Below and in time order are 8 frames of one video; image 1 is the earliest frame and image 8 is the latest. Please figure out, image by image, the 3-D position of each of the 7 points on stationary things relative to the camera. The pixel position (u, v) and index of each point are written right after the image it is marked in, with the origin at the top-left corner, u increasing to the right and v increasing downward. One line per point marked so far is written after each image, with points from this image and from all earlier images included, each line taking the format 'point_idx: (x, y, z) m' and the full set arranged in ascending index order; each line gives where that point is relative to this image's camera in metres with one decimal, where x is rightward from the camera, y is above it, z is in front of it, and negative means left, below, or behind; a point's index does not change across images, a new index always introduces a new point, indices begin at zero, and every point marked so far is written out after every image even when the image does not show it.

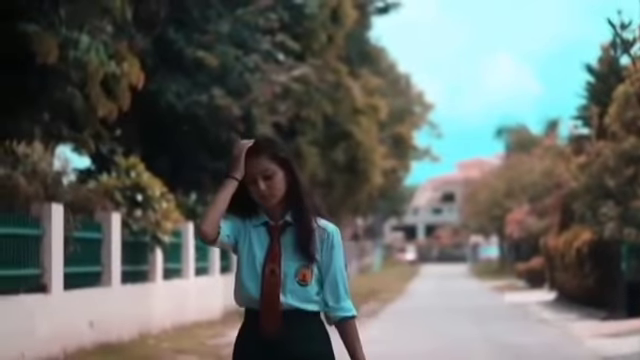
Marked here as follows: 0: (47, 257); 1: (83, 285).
0: (-3.0, -0.8, +15.1) m
1: (-2.9, -1.3, +17.0) m
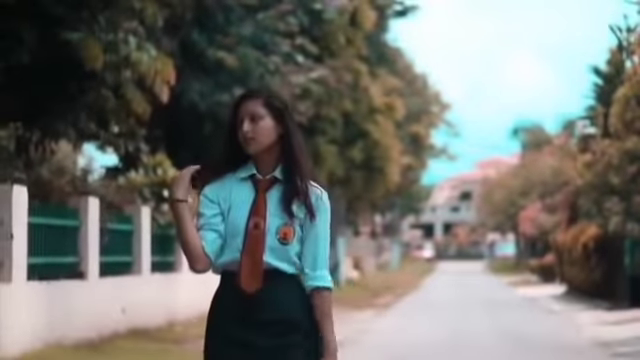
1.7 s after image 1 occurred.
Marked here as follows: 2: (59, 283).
0: (-2.8, -0.8, +16.4) m
1: (-2.7, -1.2, +18.3) m
2: (-2.8, -1.1, +15.2) m
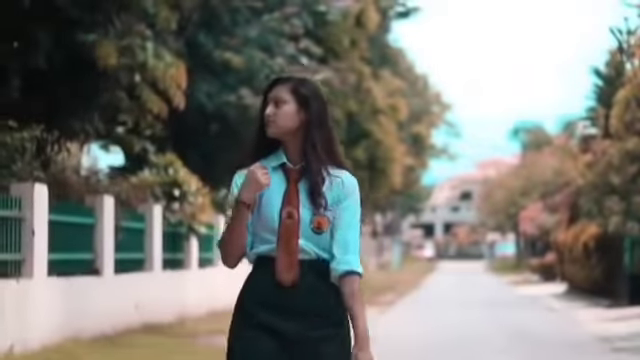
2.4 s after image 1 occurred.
0: (-2.7, -0.8, +16.9) m
1: (-2.6, -1.2, +18.8) m
2: (-2.7, -1.1, +15.7) m
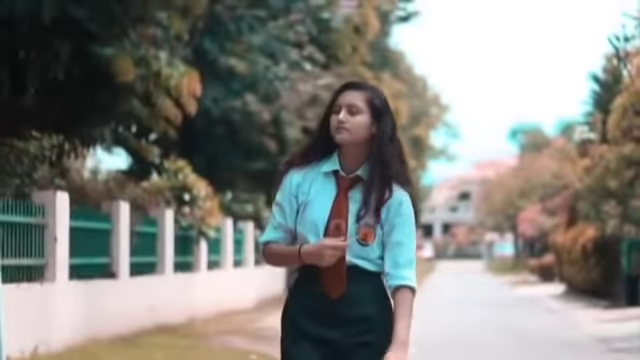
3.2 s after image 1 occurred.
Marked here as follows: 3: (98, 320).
0: (-2.6, -0.9, +17.5) m
1: (-2.5, -1.3, +19.4) m
2: (-2.6, -1.2, +16.3) m
3: (-2.6, -1.6, +16.2) m
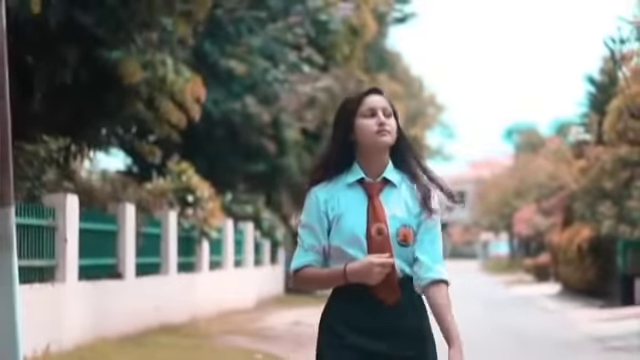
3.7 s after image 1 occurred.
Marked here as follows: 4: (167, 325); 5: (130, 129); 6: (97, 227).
0: (-2.5, -0.9, +17.9) m
1: (-2.4, -1.3, +19.8) m
2: (-2.6, -1.2, +16.7) m
3: (-2.6, -1.7, +16.6) m
4: (-2.2, -2.1, +19.7) m
5: (-2.6, +0.7, +18.8) m
6: (-2.7, -0.6, +16.9) m
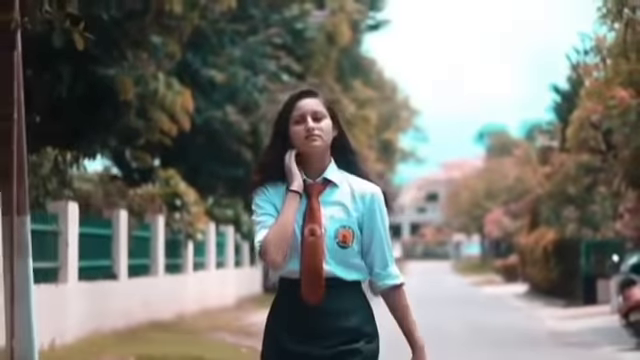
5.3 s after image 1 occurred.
0: (-2.8, -1.0, +19.2) m
1: (-2.7, -1.4, +21.1) m
2: (-2.8, -1.3, +18.0) m
3: (-2.8, -1.8, +17.9) m
4: (-2.5, -2.2, +21.0) m
5: (-2.9, +0.6, +20.1) m
6: (-2.9, -0.7, +18.2) m
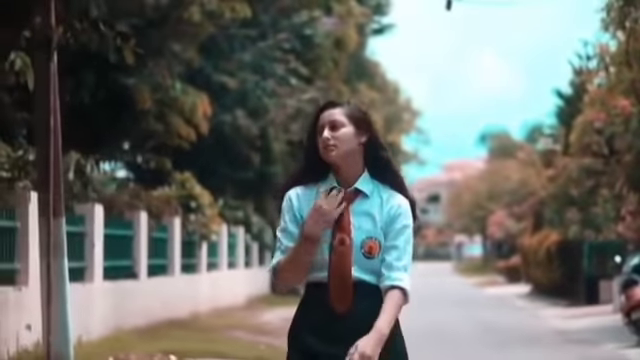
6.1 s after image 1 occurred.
0: (-2.6, -1.0, +19.9) m
1: (-2.6, -1.5, +21.8) m
2: (-2.7, -1.4, +18.7) m
3: (-2.6, -1.8, +18.6) m
4: (-2.3, -2.2, +21.7) m
5: (-2.7, +0.6, +20.8) m
6: (-2.8, -0.7, +18.9) m
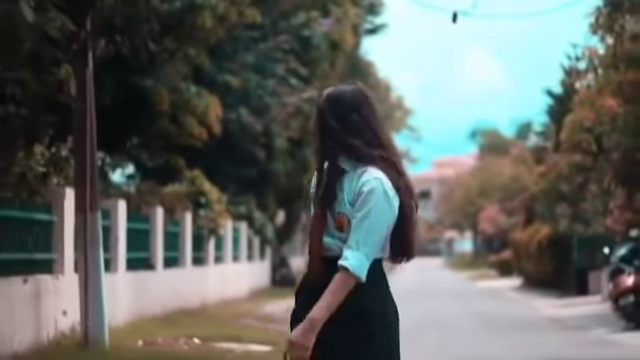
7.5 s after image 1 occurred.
0: (-2.5, -1.0, +21.1) m
1: (-2.5, -1.4, +23.0) m
2: (-2.6, -1.3, +19.9) m
3: (-2.5, -1.8, +19.8) m
4: (-2.2, -2.1, +22.9) m
5: (-2.6, +0.6, +22.0) m
6: (-2.7, -0.7, +20.1) m
